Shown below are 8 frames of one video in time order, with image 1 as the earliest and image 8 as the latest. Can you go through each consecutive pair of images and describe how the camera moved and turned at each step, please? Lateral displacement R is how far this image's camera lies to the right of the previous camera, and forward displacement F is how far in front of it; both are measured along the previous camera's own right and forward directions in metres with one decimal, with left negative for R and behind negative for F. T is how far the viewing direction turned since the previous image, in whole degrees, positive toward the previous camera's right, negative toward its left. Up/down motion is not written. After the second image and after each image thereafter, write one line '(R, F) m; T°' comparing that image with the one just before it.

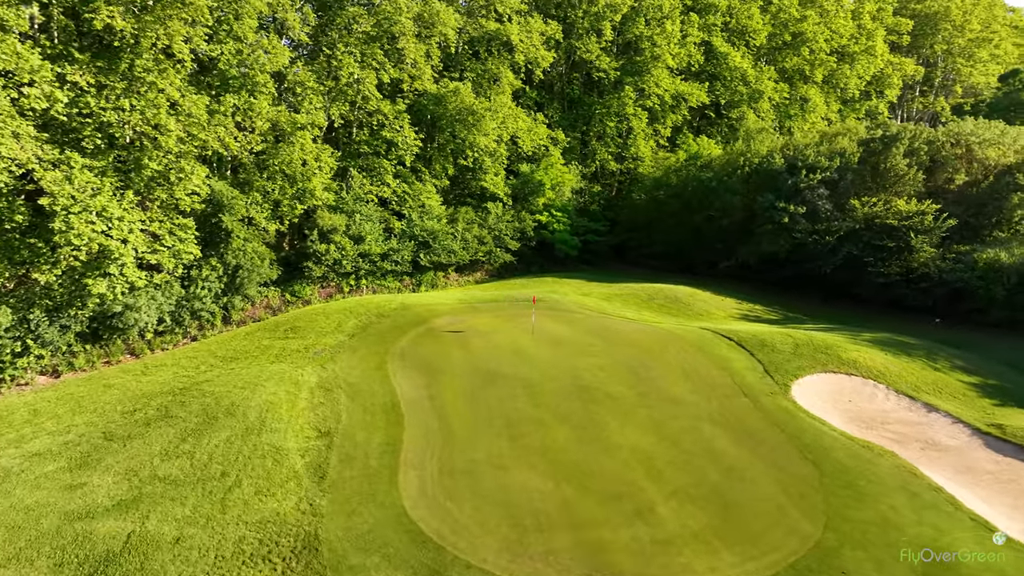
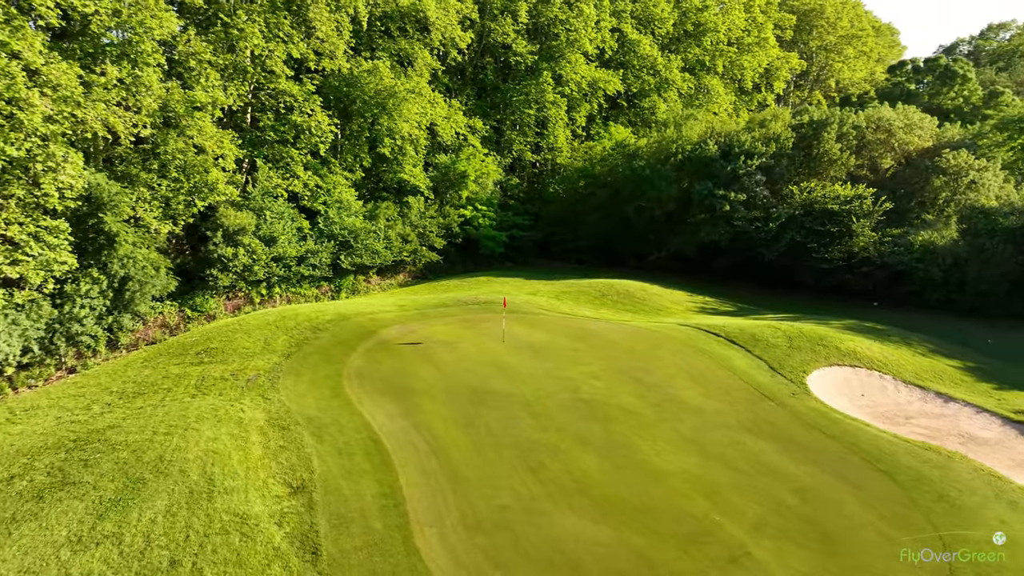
(-2.8, +3.4) m; +10°
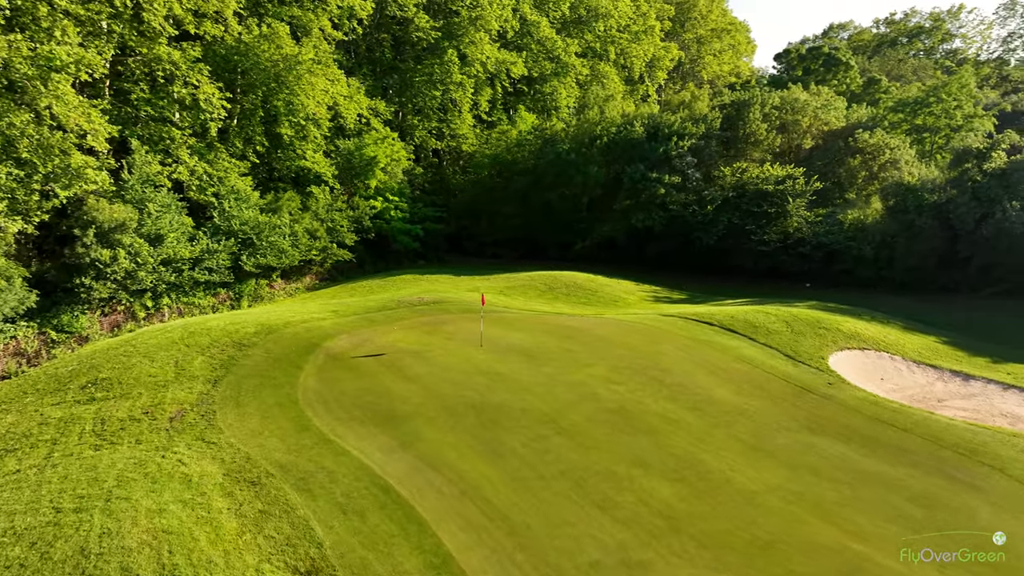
(-3.0, +3.5) m; +12°
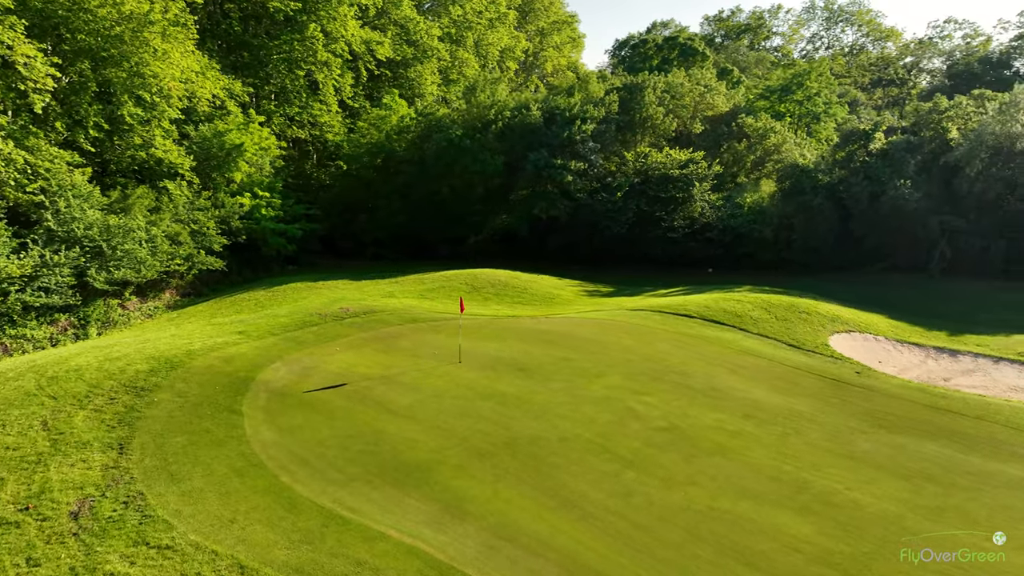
(-3.2, +3.4) m; +14°
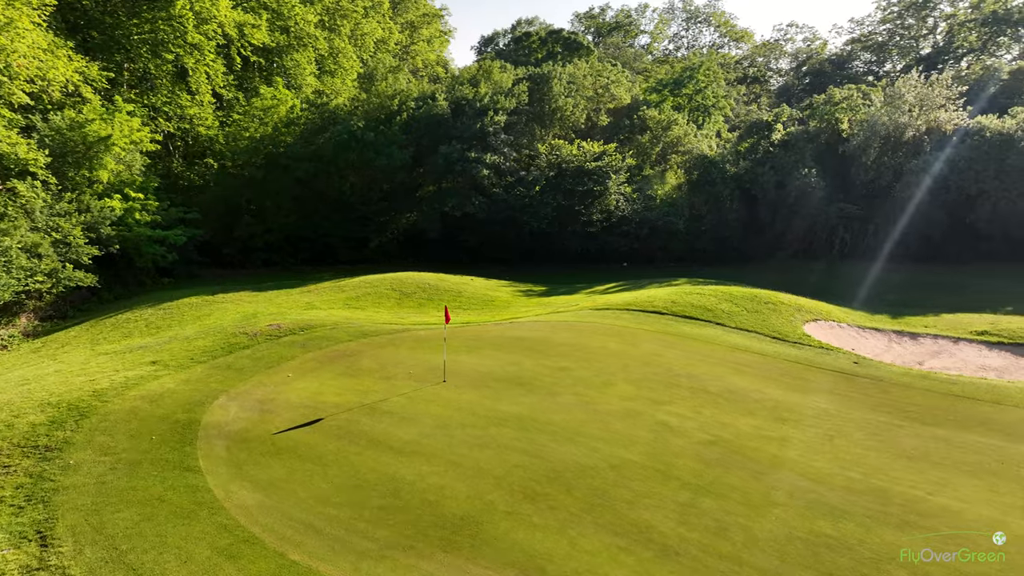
(-2.2, +2.0) m; +11°
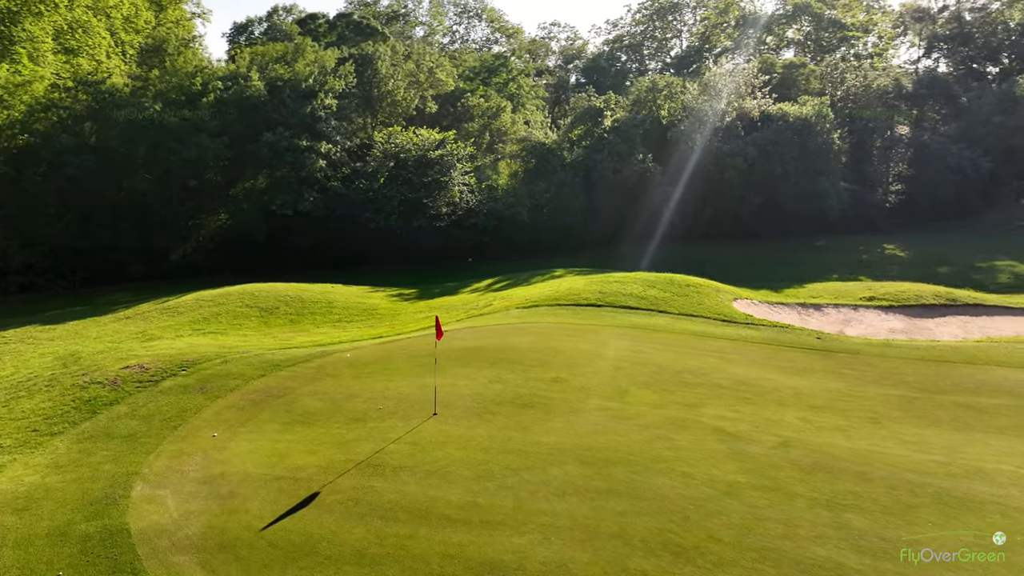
(-3.2, +2.9) m; +19°
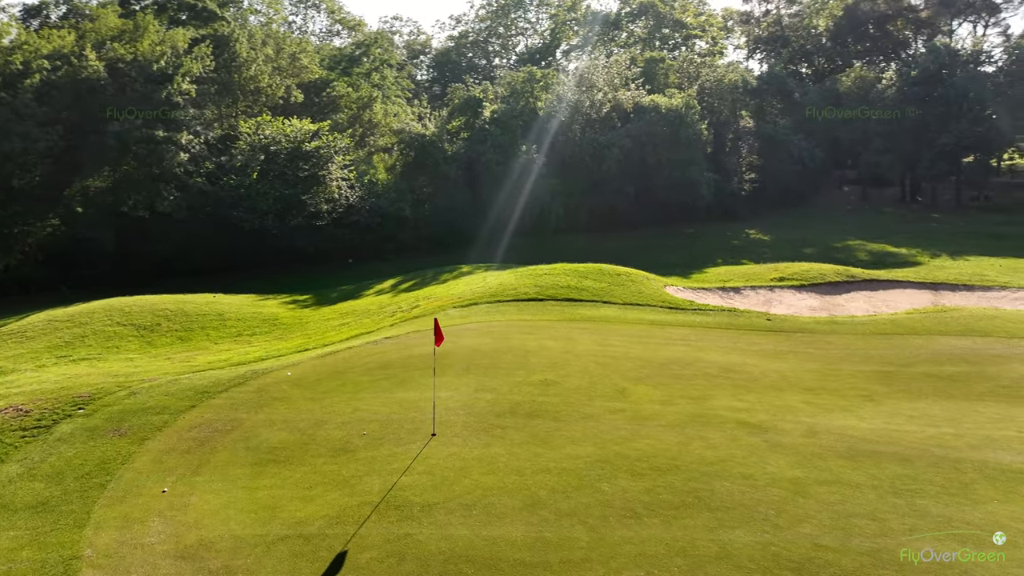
(-1.8, +1.5) m; +13°
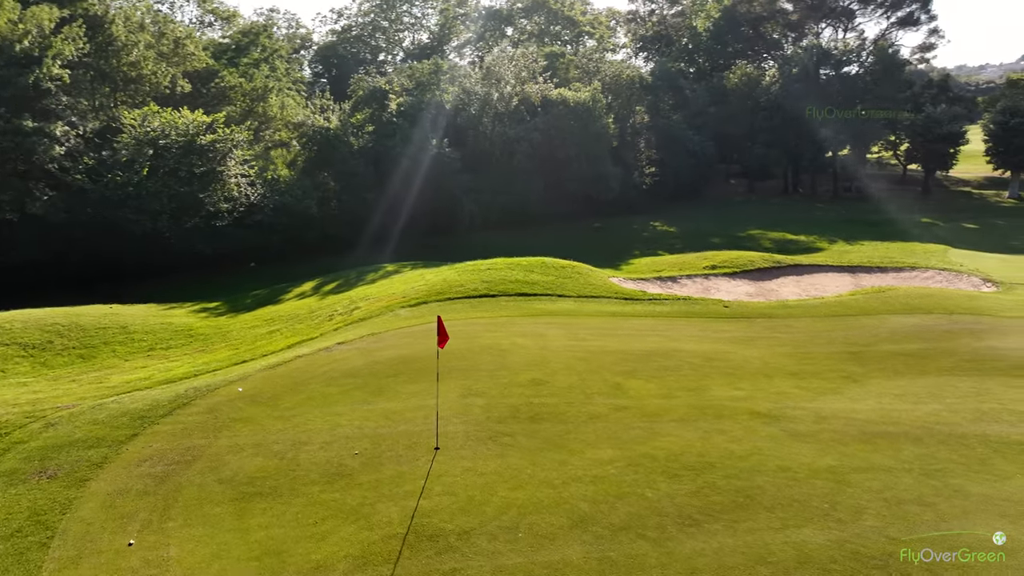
(-1.2, +0.9) m; +9°
